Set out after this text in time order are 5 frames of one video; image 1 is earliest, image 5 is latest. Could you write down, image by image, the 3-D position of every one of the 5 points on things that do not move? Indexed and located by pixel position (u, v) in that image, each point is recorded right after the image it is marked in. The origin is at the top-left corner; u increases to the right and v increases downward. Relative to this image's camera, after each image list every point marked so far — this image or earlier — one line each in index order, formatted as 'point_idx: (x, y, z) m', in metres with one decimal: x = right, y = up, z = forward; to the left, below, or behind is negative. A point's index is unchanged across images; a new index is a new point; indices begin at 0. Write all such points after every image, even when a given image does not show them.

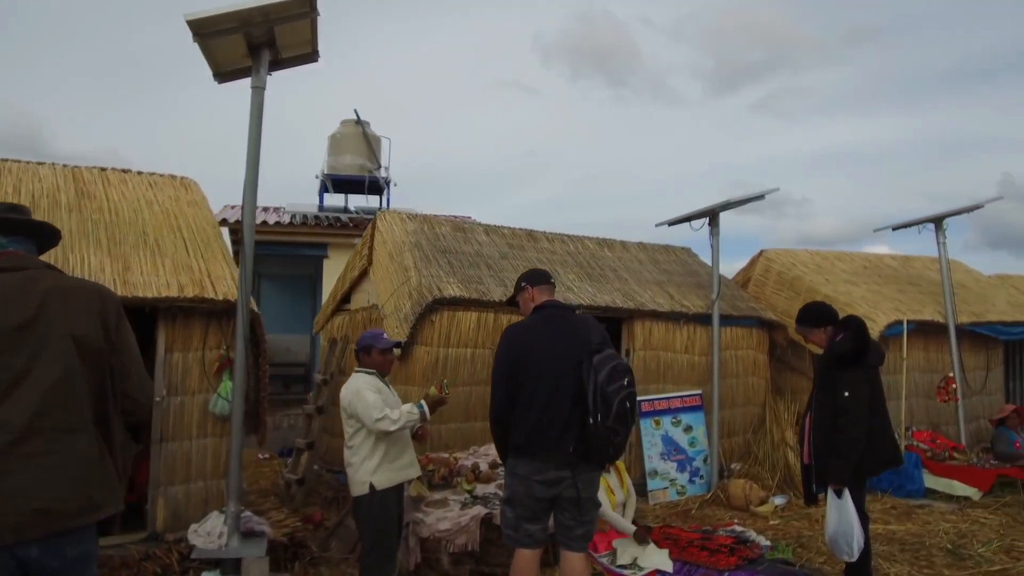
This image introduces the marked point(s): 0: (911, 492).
0: (+3.4, -1.7, +7.2) m
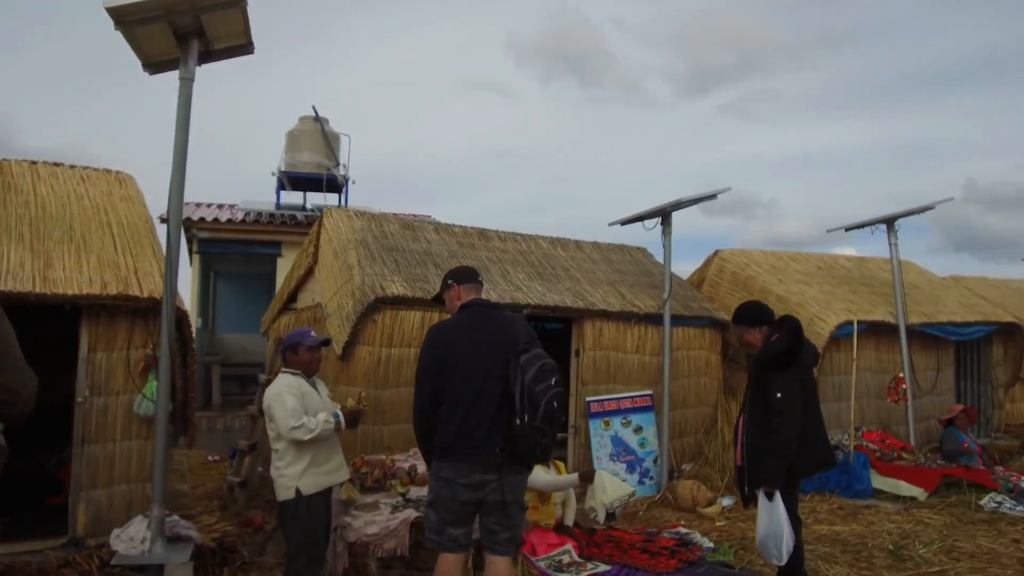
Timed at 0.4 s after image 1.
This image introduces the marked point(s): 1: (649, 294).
0: (+2.9, -1.7, +7.2) m
1: (+1.3, -0.1, +8.1) m
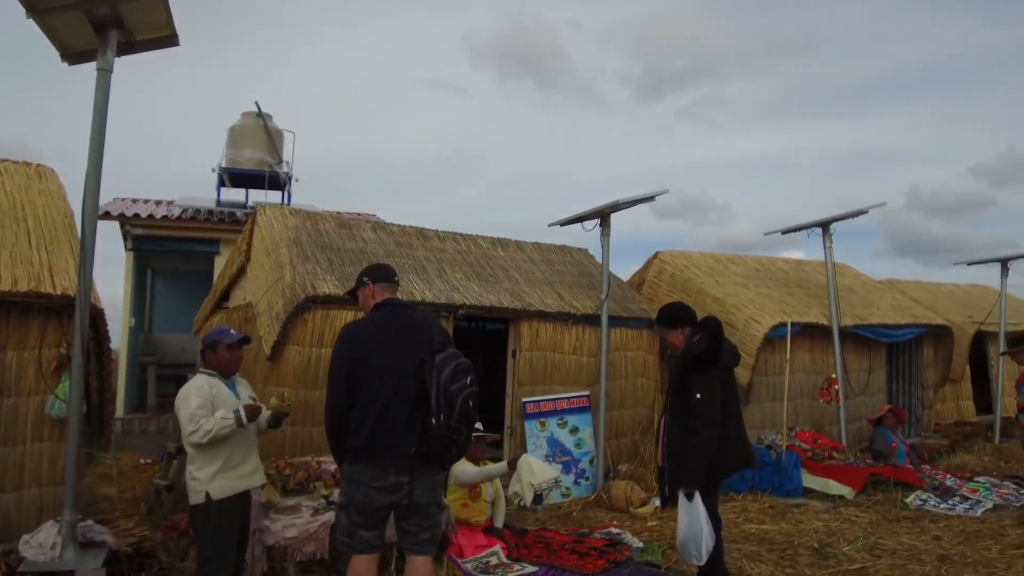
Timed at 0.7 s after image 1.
0: (+2.4, -1.7, +7.3) m
1: (+0.7, -0.1, +8.1) m
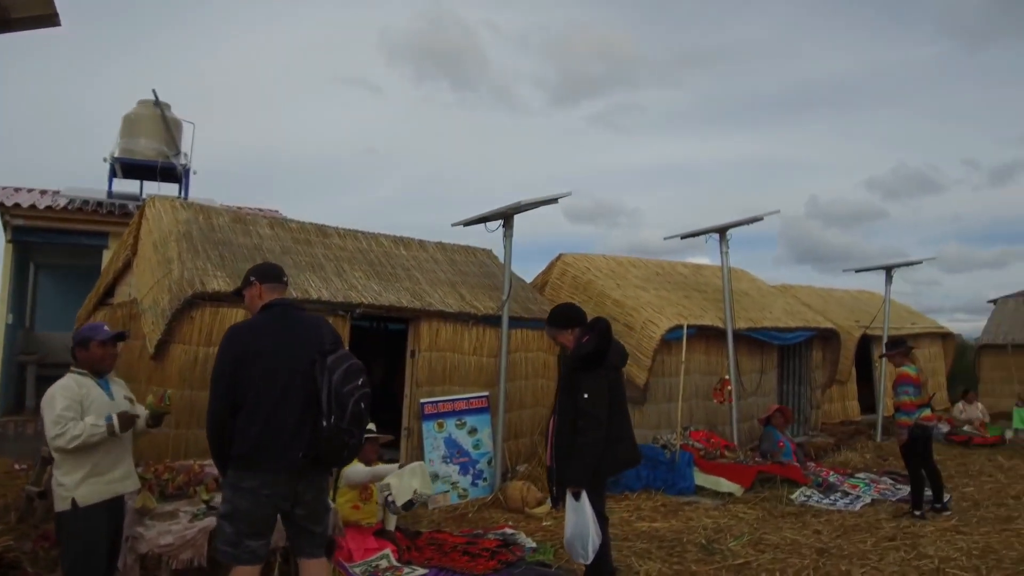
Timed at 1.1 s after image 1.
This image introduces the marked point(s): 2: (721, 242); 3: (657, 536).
0: (+1.5, -1.8, +7.4) m
1: (-0.2, -0.1, +8.1) m
2: (+2.4, +0.5, +9.6) m
3: (+1.0, -1.8, +6.1) m
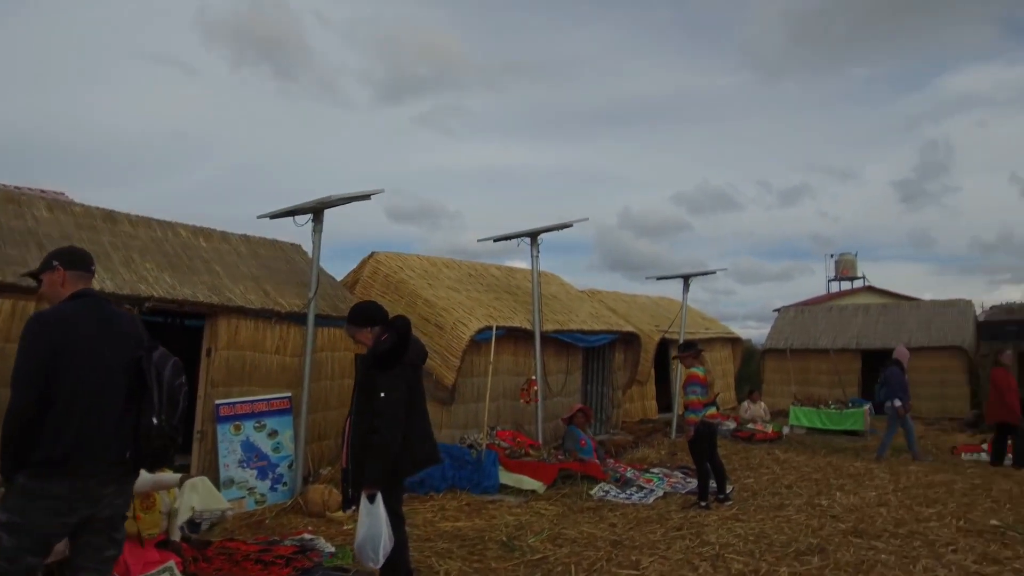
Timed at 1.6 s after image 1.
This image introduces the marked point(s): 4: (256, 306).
0: (-0.2, -1.8, +7.5) m
1: (-2.0, -0.1, +7.8) m
2: (+0.2, +0.5, +9.8) m
3: (-0.4, -1.8, +6.1) m
4: (-2.1, -0.2, +7.1) m
